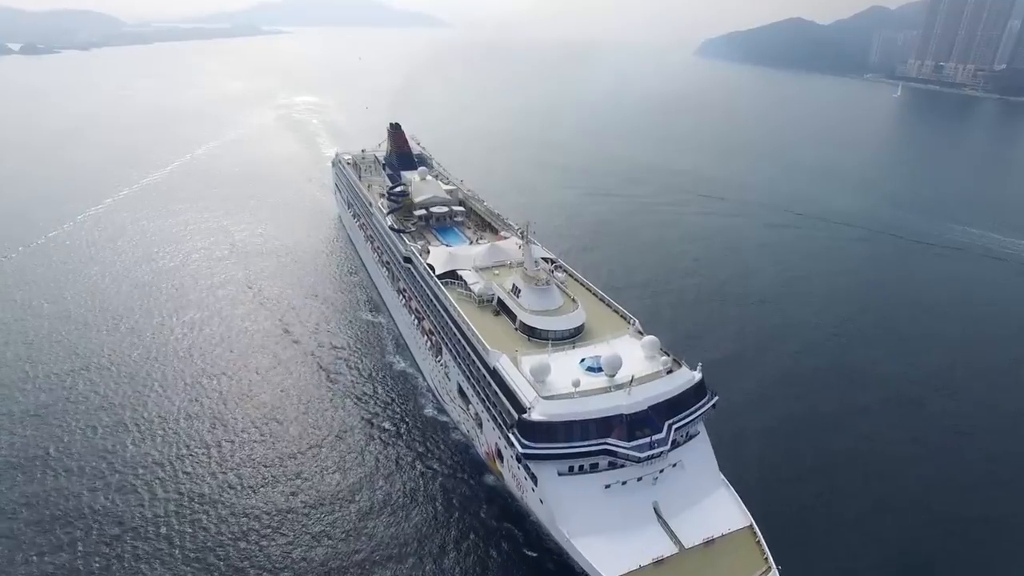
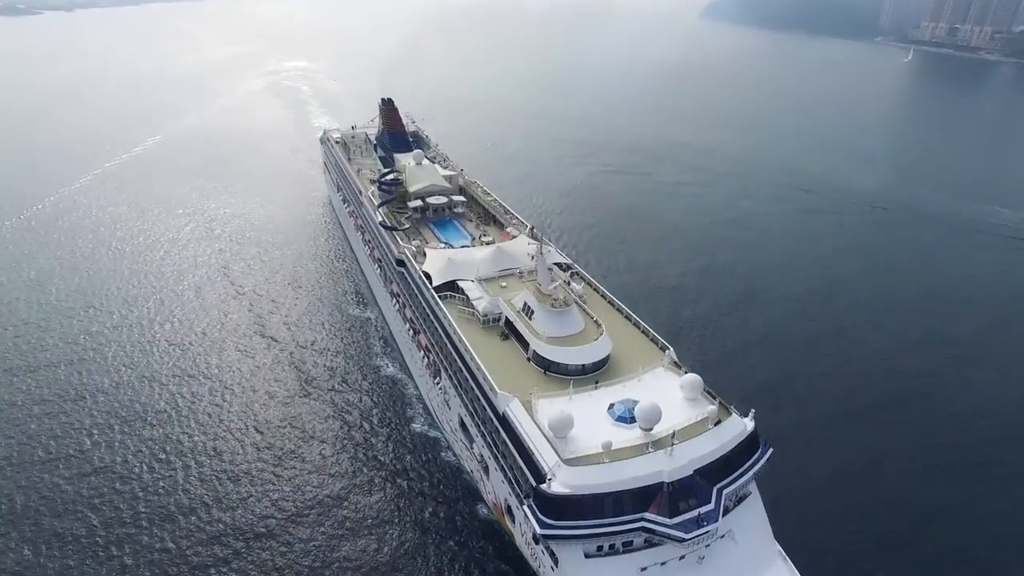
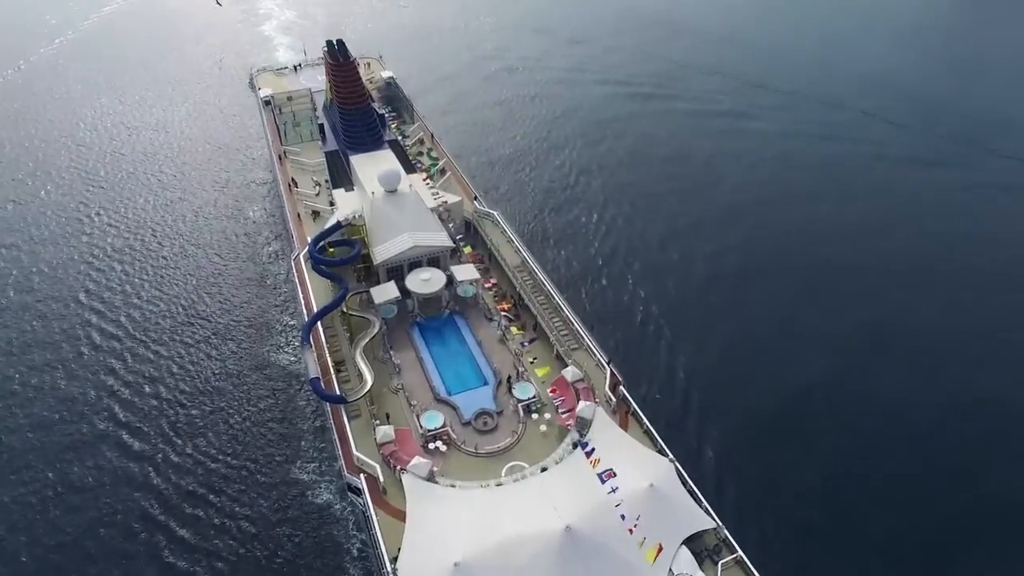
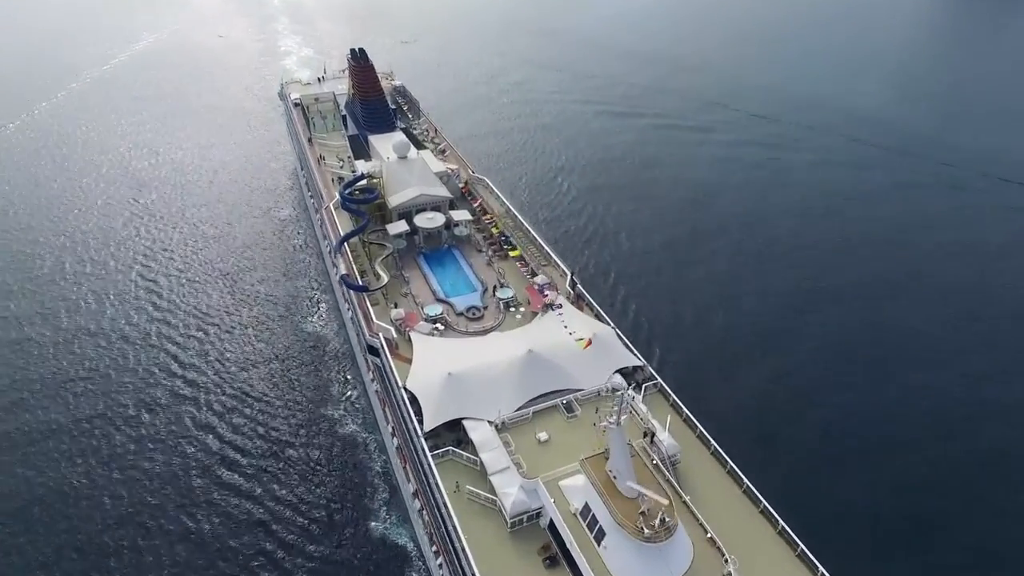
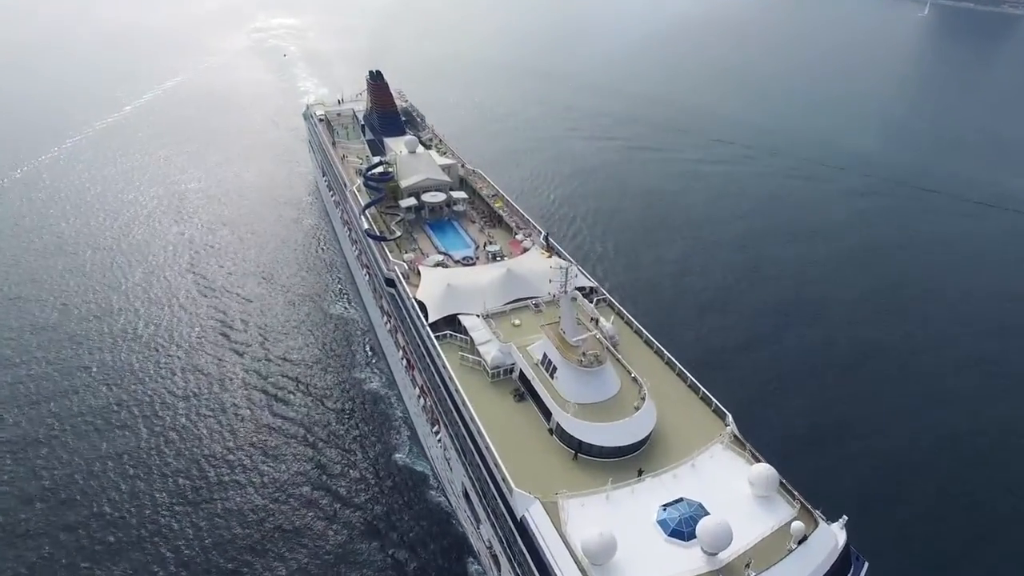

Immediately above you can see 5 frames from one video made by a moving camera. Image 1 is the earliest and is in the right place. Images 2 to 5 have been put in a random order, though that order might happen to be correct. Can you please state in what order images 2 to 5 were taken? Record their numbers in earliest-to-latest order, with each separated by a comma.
2, 5, 4, 3
